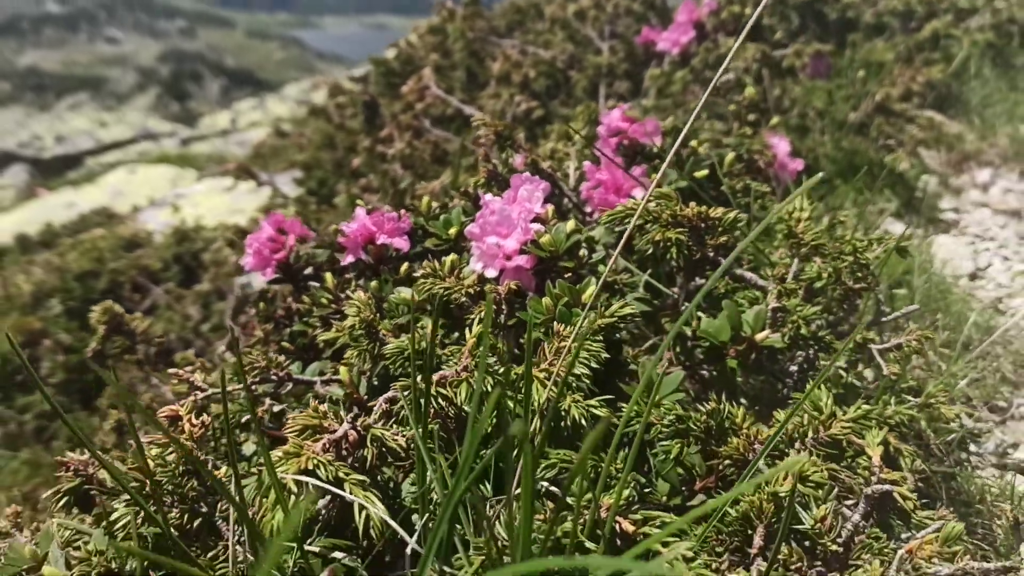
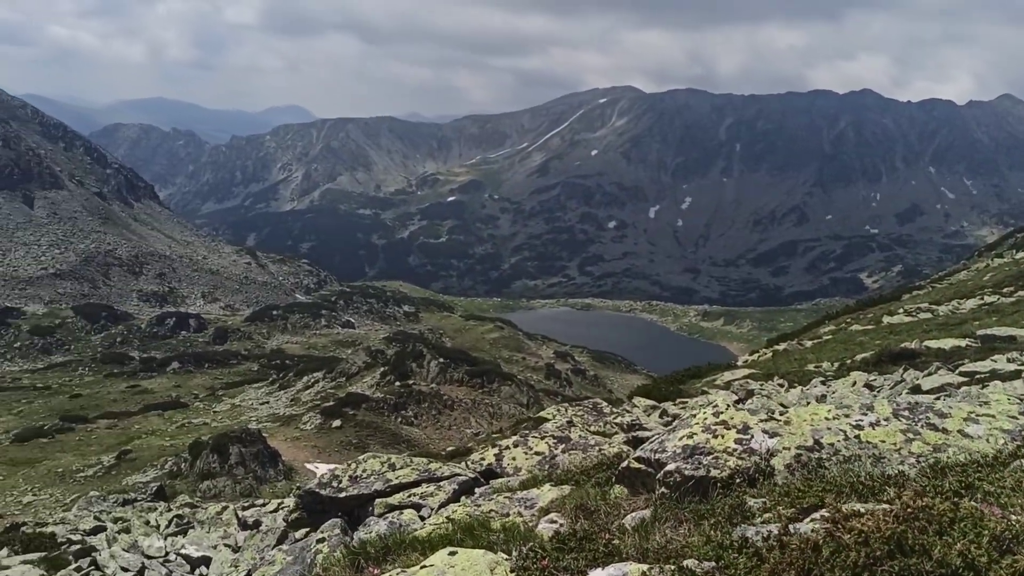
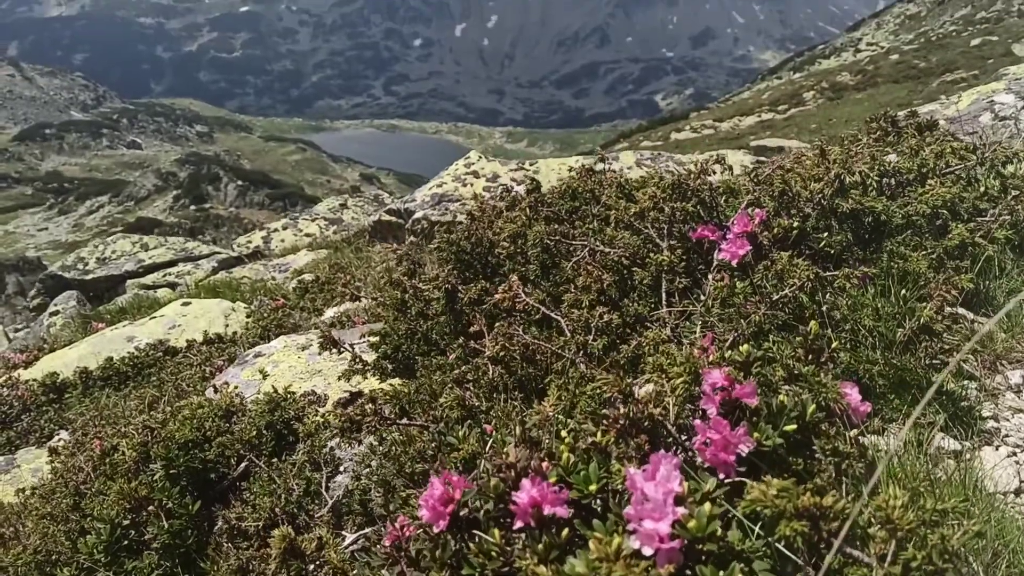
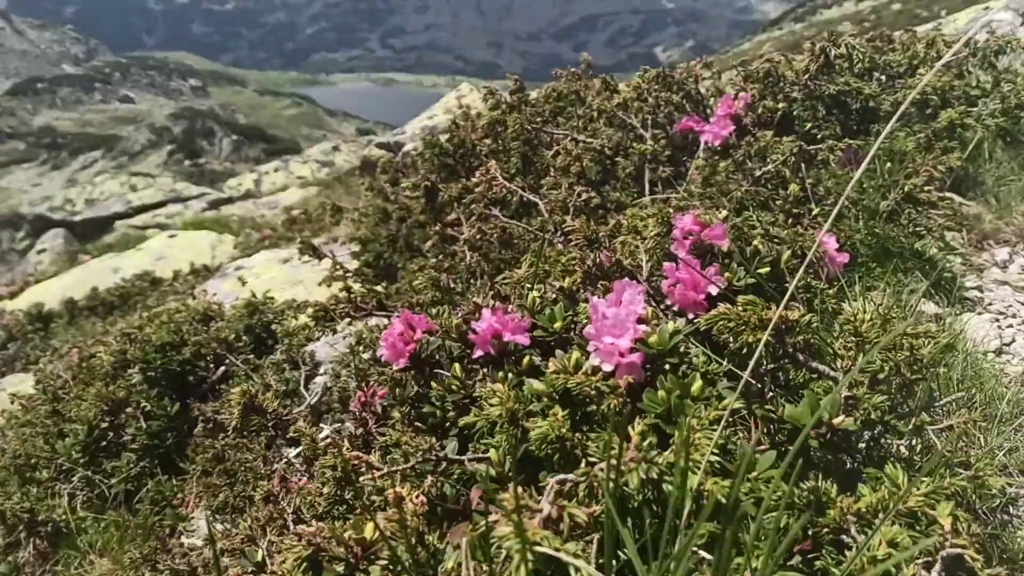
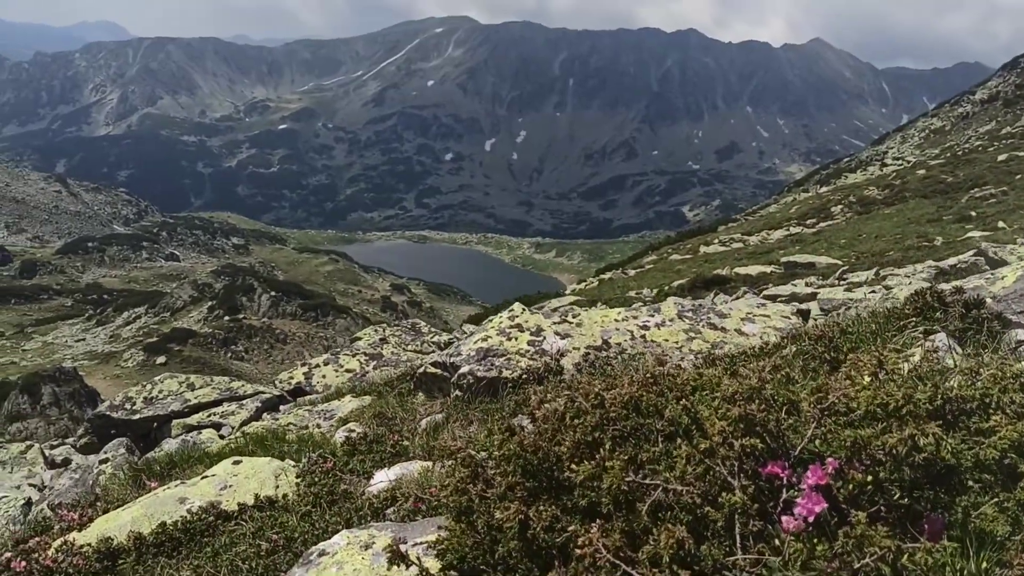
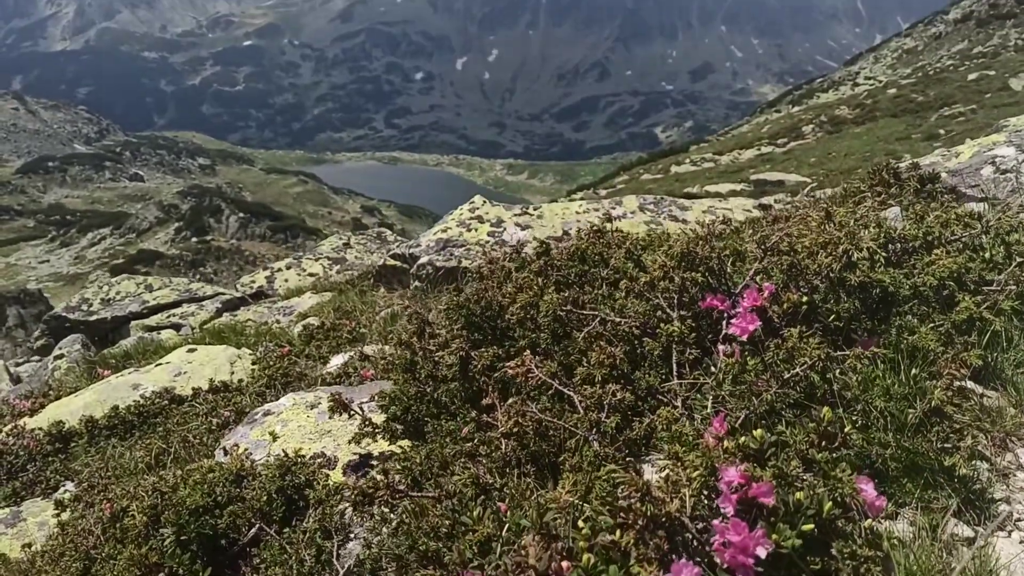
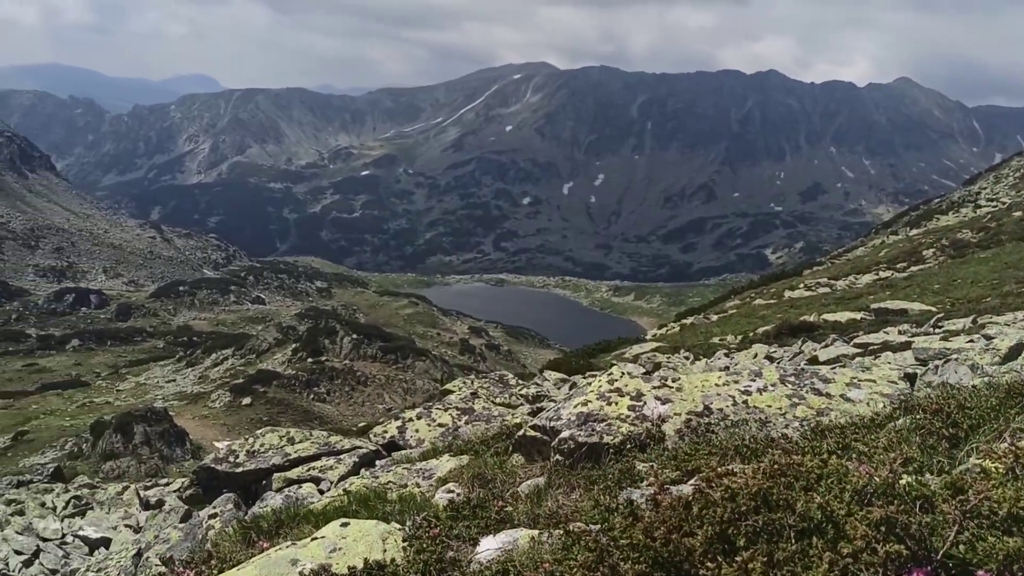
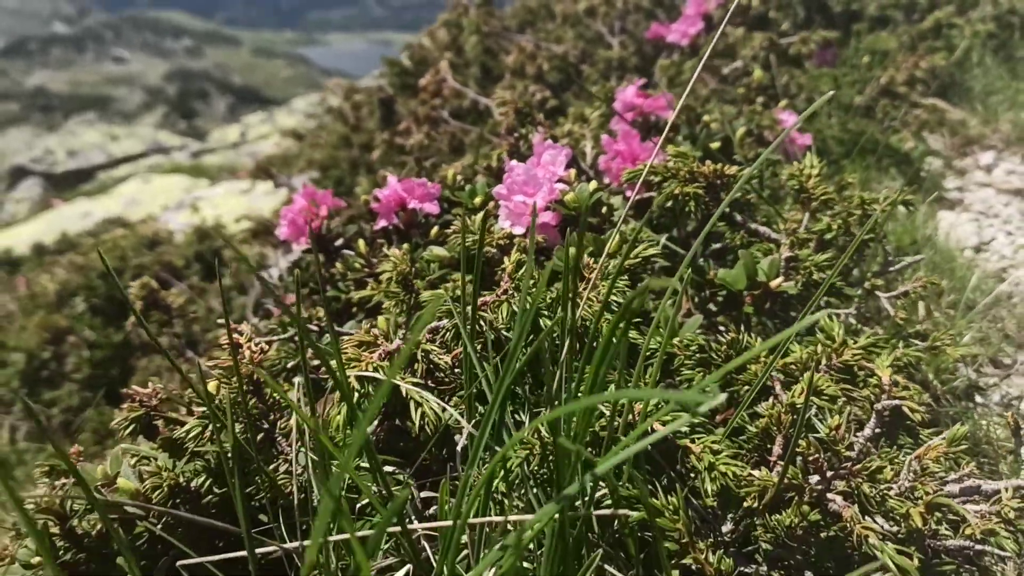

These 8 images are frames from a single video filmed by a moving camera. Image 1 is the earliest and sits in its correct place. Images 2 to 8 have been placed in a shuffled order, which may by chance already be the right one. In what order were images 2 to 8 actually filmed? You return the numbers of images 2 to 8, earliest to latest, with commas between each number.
8, 4, 3, 6, 5, 7, 2
